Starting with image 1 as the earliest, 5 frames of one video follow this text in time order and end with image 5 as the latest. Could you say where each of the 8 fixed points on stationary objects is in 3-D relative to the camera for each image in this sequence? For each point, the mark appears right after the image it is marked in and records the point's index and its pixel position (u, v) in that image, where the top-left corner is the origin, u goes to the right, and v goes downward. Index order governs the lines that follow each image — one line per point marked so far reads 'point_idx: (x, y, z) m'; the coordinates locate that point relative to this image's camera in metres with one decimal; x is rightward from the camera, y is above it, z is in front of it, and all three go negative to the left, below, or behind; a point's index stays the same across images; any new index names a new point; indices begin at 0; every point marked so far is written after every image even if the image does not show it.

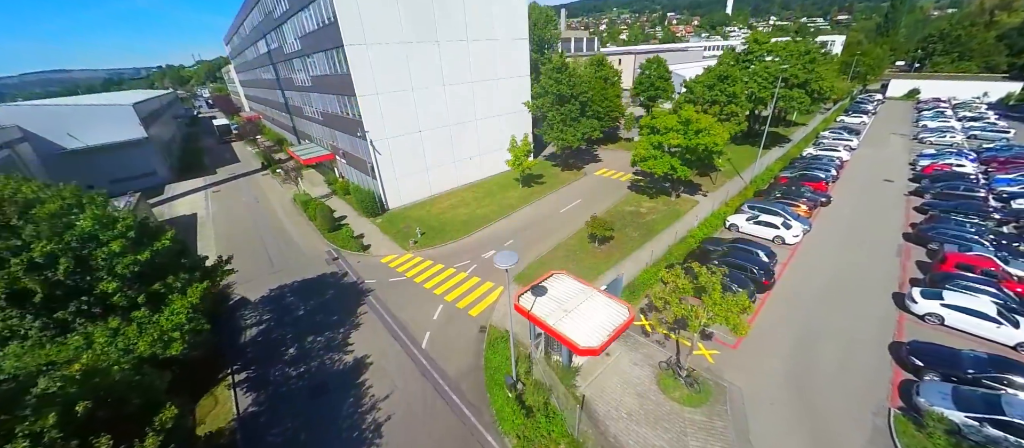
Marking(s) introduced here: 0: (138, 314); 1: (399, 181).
0: (-6.4, -1.5, +6.0) m
1: (-6.0, +2.3, +19.0) m
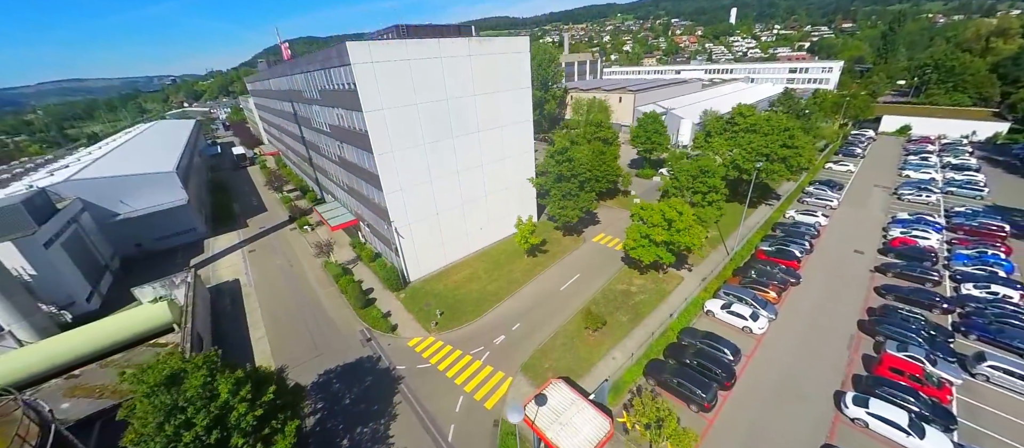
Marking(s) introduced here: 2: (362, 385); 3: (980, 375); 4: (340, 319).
0: (-6.2, -5.6, +8.5) m
1: (-5.7, -2.0, +21.6) m
2: (-6.3, -6.7, +14.8) m
3: (+17.4, -5.6, +13.2) m
4: (-9.3, -5.2, +19.3) m
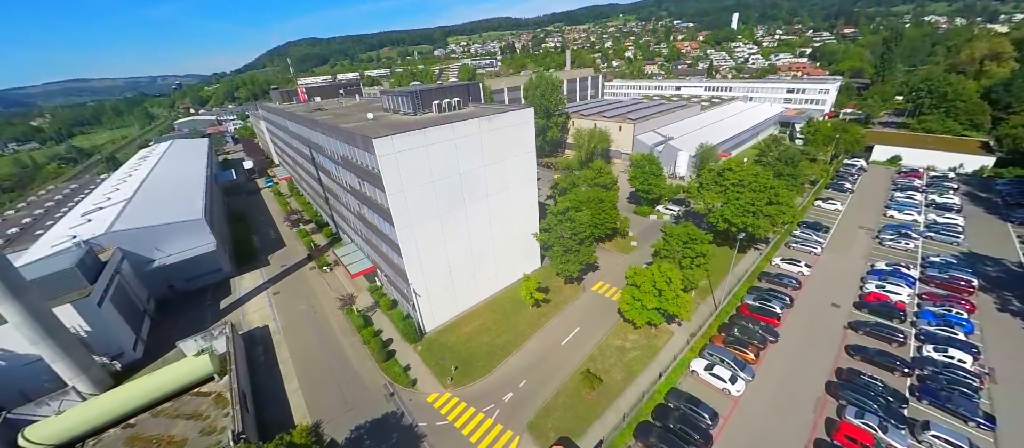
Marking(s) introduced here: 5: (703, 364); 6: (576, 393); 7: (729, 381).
0: (-5.9, -9.3, +10.7) m
1: (-5.3, -5.7, +23.8) m
2: (-6.0, -10.4, +17.0) m
3: (+17.7, -9.3, +15.2) m
4: (-9.0, -8.9, +21.5) m
5: (+10.4, -7.6, +19.2) m
6: (+3.4, -8.8, +18.7) m
7: (+11.1, -7.9, +18.0) m
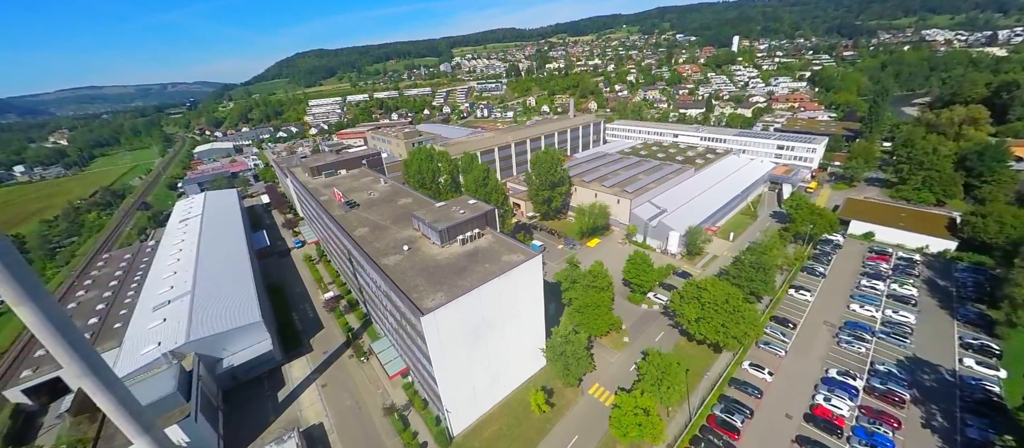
0: (-5.1, -19.3, +16.1) m
1: (-4.3, -16.1, +29.3) m
2: (-5.1, -20.6, +22.3) m
3: (+18.5, -19.4, +20.2) m
4: (-8.1, -19.2, +27.0) m
5: (+11.2, -17.8, +24.4) m
6: (+4.2, -19.0, +23.9) m
7: (+11.9, -18.1, +23.2) m
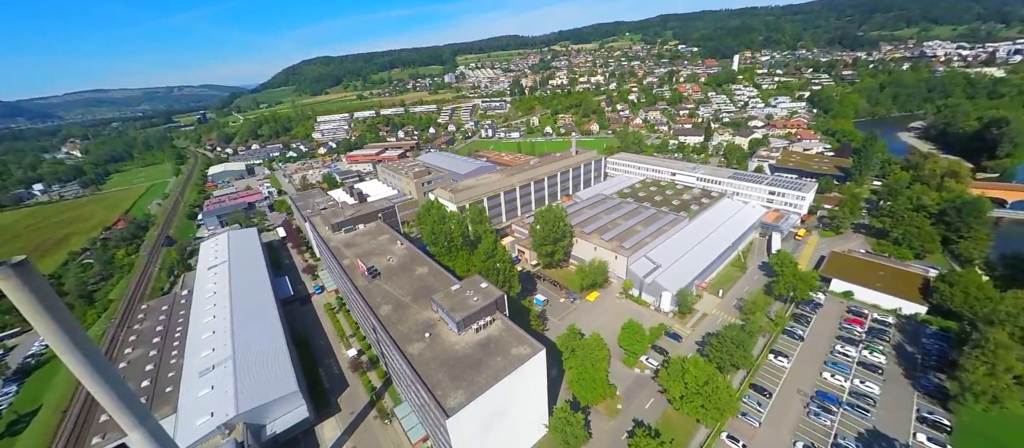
0: (-4.6, -28.6, +20.9) m
1: (-3.7, -25.7, +34.1) m
2: (-4.5, -30.0, +27.1) m
3: (+19.1, -28.8, +24.8) m
4: (-7.4, -28.7, +31.8) m
5: (+11.8, -27.2, +29.1) m
6: (+4.9, -28.5, +28.6) m
7: (+12.6, -27.6, +27.8) m
